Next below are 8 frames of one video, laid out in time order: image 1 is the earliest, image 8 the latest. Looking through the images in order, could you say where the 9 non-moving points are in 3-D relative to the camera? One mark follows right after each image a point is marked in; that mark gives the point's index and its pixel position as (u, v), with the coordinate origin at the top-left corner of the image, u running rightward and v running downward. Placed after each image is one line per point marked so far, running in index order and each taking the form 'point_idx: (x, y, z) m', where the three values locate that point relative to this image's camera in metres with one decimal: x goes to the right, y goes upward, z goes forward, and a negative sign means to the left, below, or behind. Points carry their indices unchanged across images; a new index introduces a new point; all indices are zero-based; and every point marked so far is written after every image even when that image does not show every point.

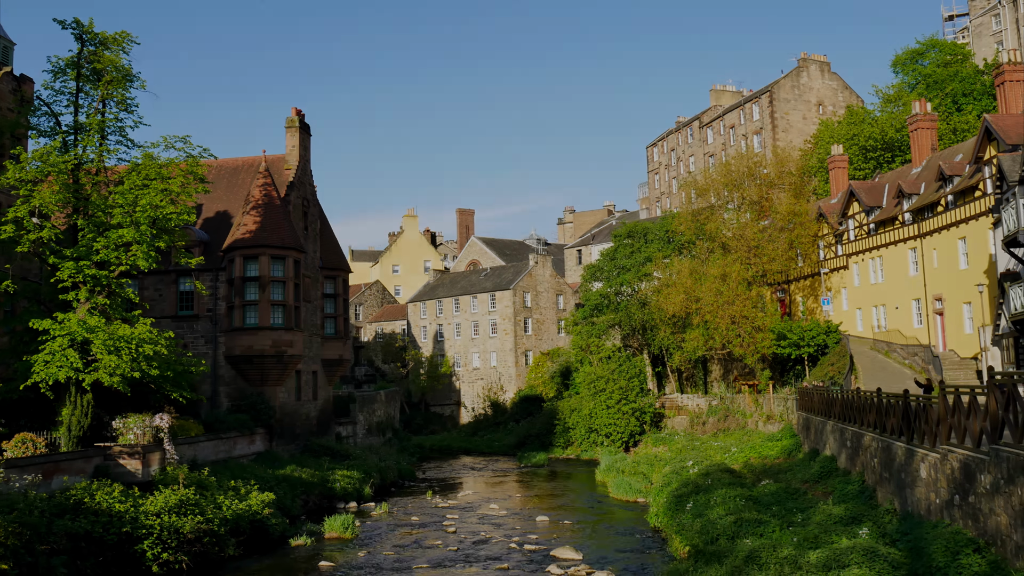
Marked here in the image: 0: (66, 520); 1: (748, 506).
0: (-9.0, -4.7, +16.8) m
1: (+5.7, -5.1, +19.8) m
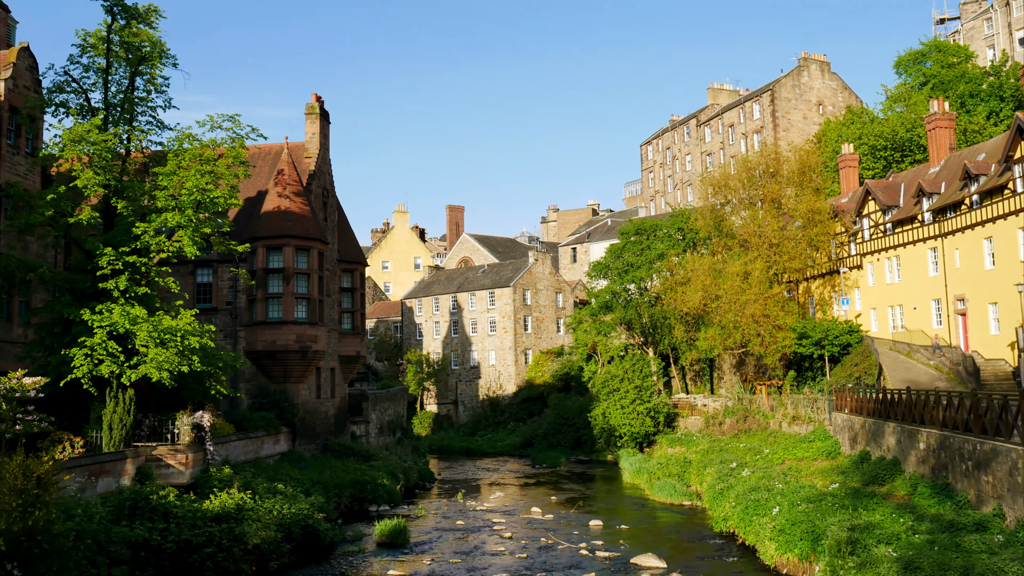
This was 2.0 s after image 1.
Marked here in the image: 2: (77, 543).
0: (-7.1, -4.4, +15.4) m
1: (+7.4, -4.9, +18.9) m
2: (-7.1, -4.1, +13.5) m
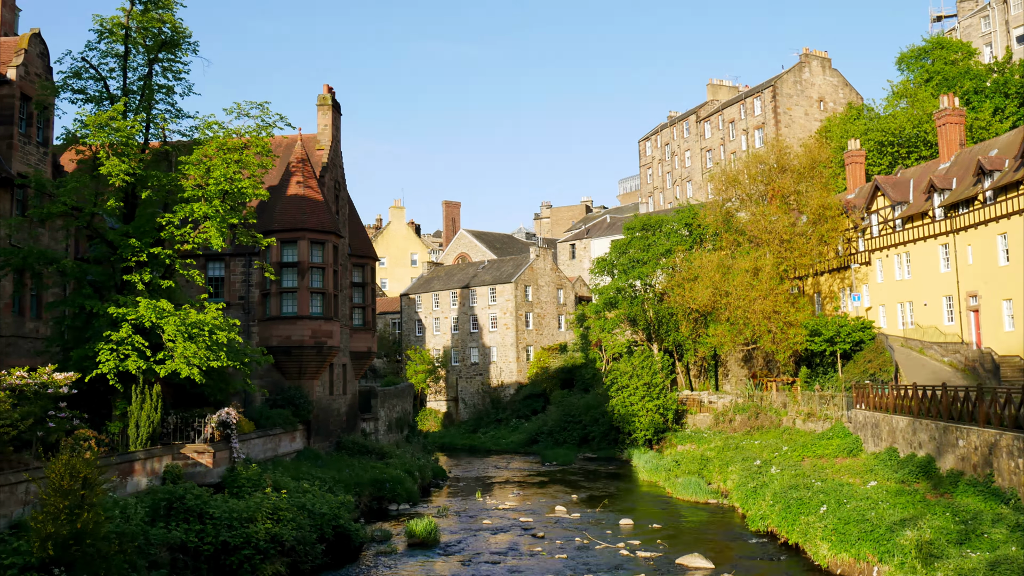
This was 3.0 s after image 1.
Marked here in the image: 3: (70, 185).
0: (-6.2, -4.3, +14.8) m
1: (+8.3, -4.8, +18.5) m
2: (-6.1, -4.0, +12.9) m
3: (-10.4, +2.5, +19.9) m
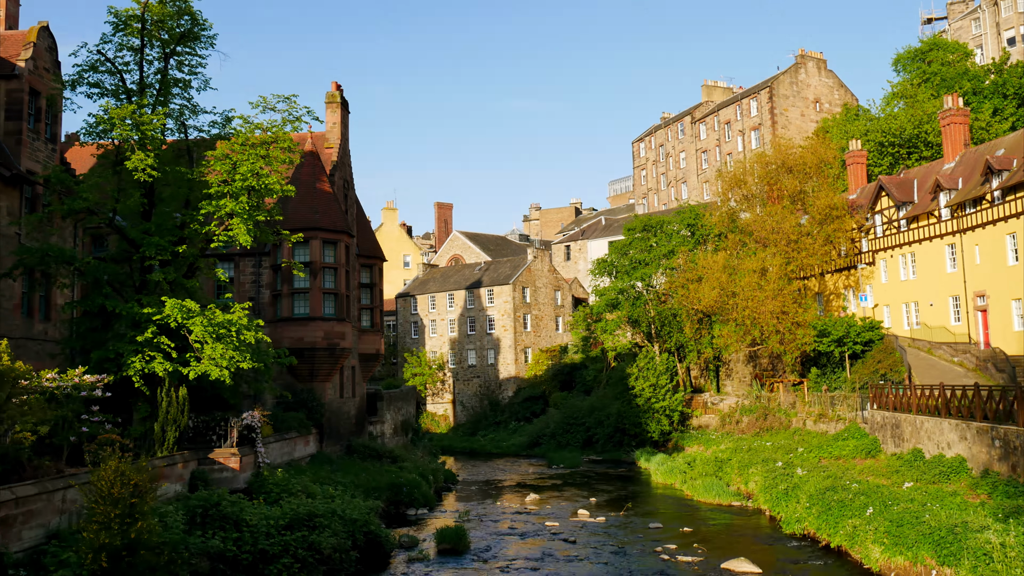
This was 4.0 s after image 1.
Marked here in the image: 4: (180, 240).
0: (-5.3, -4.2, +14.1) m
1: (+9.2, -4.7, +18.1) m
2: (-5.1, -3.9, +12.3) m
3: (-9.6, +2.5, +19.2) m
4: (-7.9, +1.1, +19.8) m
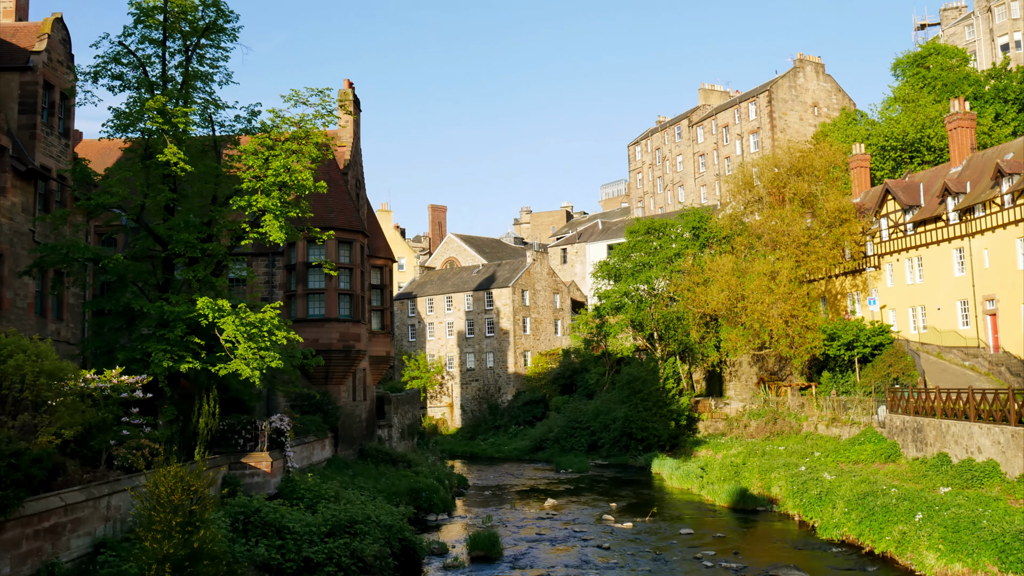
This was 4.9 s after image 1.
0: (-4.3, -4.2, +13.6) m
1: (+10.0, -4.8, +17.8) m
2: (-4.2, -3.9, +11.7) m
3: (-8.8, +2.5, +18.6) m
4: (-7.0, +1.1, +19.2) m
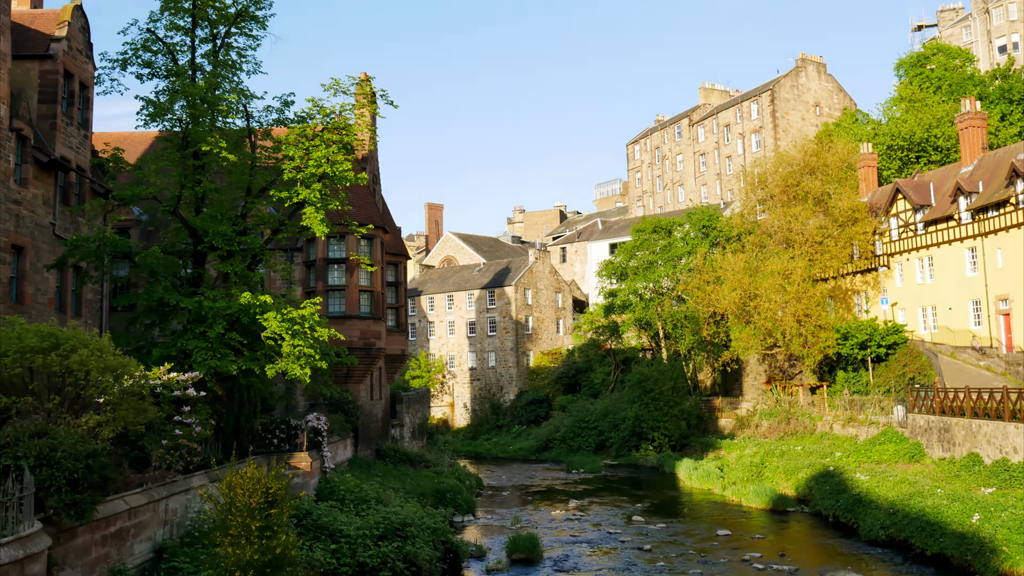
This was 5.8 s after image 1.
0: (-3.3, -4.1, +13.0) m
1: (+11.0, -4.7, +17.4) m
2: (-3.1, -3.8, +11.2) m
3: (-7.7, +2.6, +18.0) m
4: (-6.0, +1.3, +18.6) m
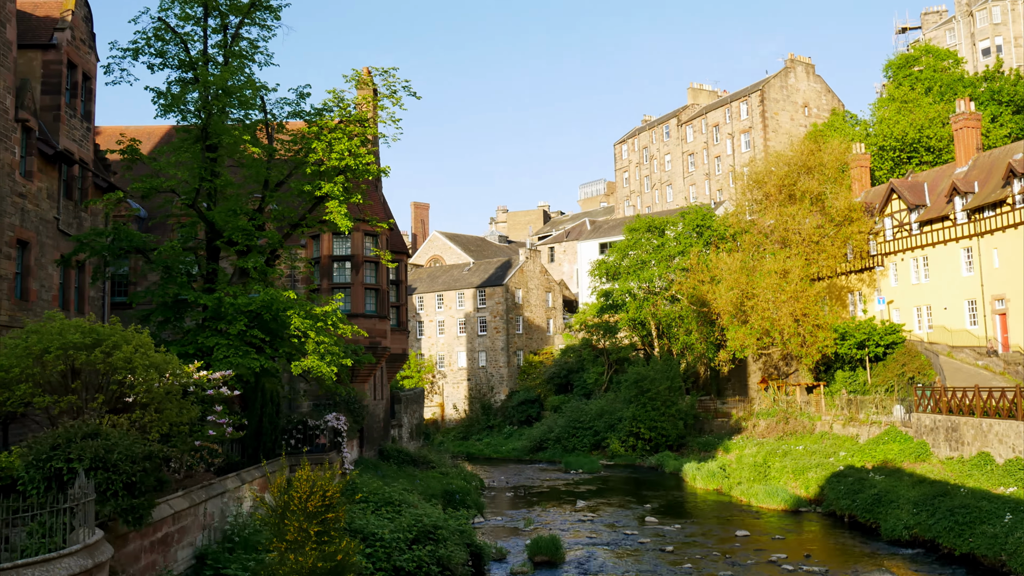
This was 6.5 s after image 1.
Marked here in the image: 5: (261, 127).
0: (-2.6, -4.0, +12.5) m
1: (+11.6, -4.7, +17.3) m
2: (-2.3, -3.7, +10.7) m
3: (-7.2, +2.7, +17.4) m
4: (-5.5, +1.3, +18.1) m
5: (-5.9, +3.8, +19.6) m
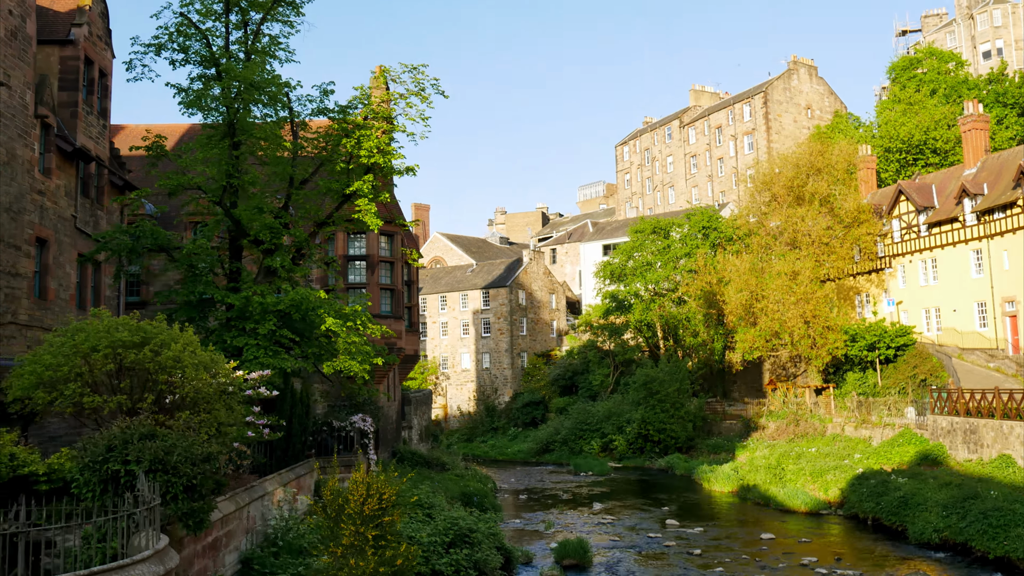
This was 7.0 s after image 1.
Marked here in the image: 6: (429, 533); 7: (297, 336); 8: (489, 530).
0: (-1.9, -4.0, +12.3) m
1: (+12.2, -4.7, +17.1) m
2: (-1.7, -3.7, +10.4) m
3: (-6.5, +2.7, +17.1) m
4: (-4.8, +1.4, +17.8) m
5: (-5.3, +3.8, +19.3) m
6: (-1.4, -4.1, +14.1) m
7: (-4.4, -1.0, +16.8) m
8: (-0.5, -5.0, +17.2) m
